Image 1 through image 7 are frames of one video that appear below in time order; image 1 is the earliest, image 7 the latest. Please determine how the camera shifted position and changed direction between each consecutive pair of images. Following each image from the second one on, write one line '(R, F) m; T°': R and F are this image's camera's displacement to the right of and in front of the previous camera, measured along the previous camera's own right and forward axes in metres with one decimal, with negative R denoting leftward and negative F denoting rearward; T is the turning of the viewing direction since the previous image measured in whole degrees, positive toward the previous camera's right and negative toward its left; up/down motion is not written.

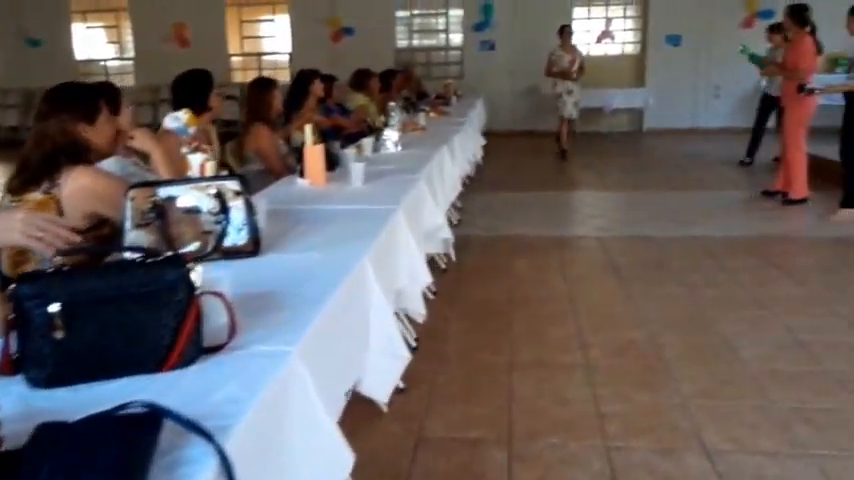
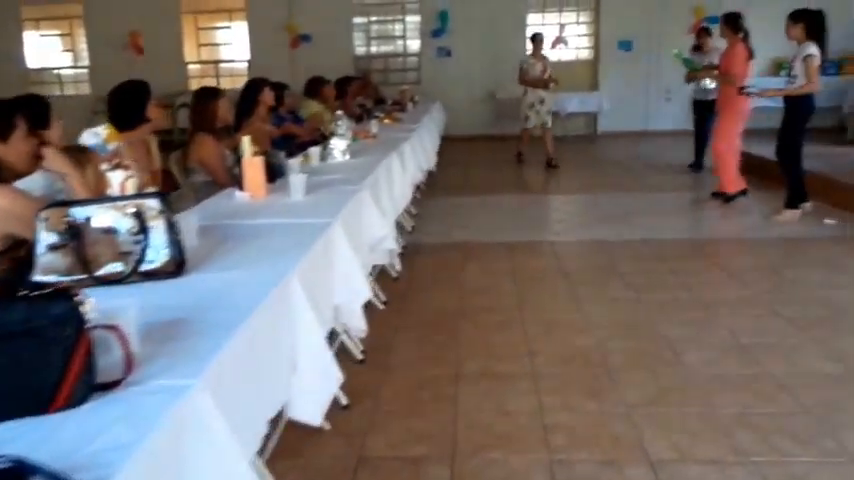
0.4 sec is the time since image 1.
(+0.2, 0.0) m; +3°
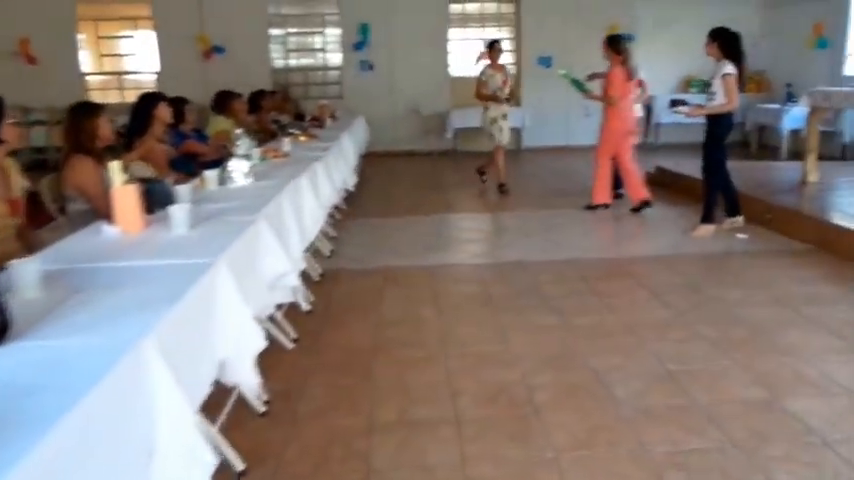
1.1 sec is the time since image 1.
(+0.1, +0.3) m; +7°
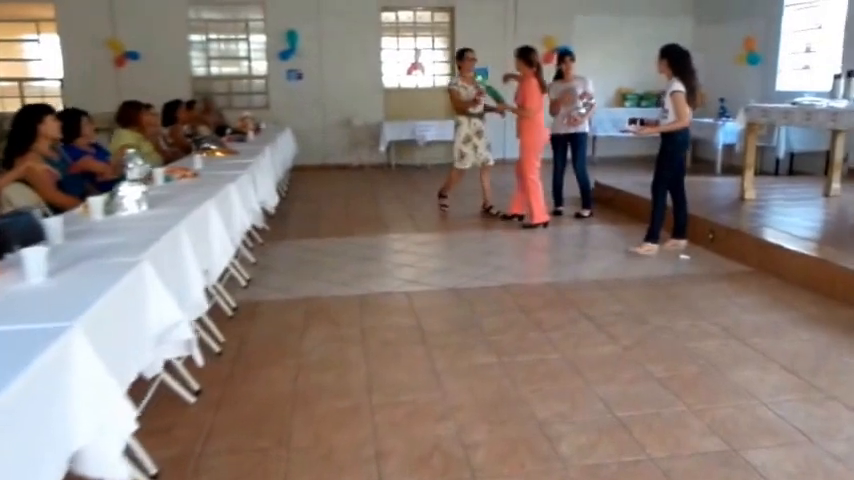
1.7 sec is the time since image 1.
(+0.1, +0.4) m; +6°
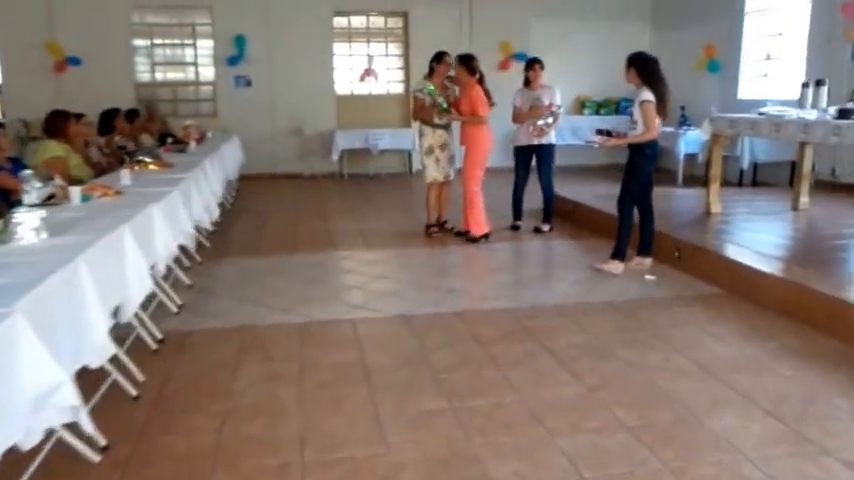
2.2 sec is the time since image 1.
(+0.1, +0.4) m; +3°
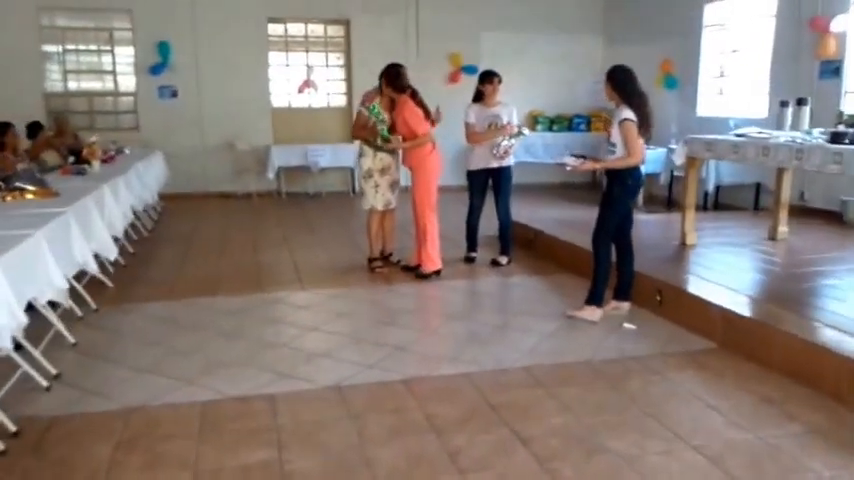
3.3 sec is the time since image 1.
(+0.1, +0.7) m; +5°
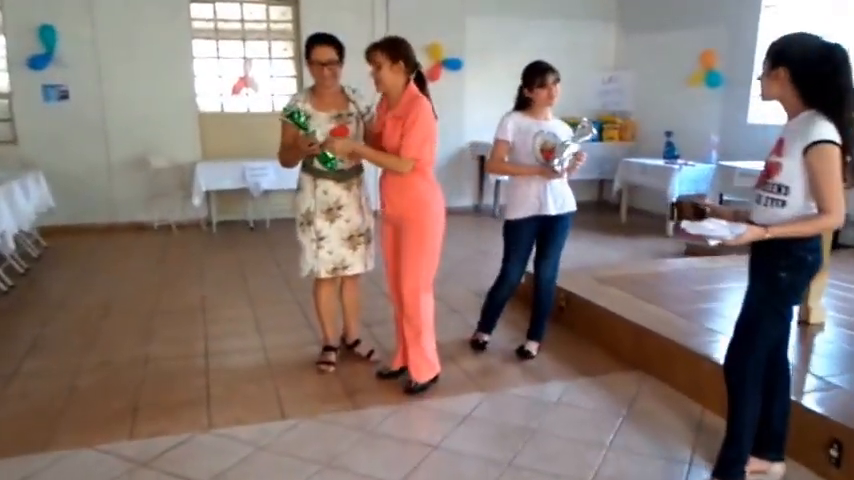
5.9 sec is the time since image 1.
(-0.1, +1.9) m; +4°
